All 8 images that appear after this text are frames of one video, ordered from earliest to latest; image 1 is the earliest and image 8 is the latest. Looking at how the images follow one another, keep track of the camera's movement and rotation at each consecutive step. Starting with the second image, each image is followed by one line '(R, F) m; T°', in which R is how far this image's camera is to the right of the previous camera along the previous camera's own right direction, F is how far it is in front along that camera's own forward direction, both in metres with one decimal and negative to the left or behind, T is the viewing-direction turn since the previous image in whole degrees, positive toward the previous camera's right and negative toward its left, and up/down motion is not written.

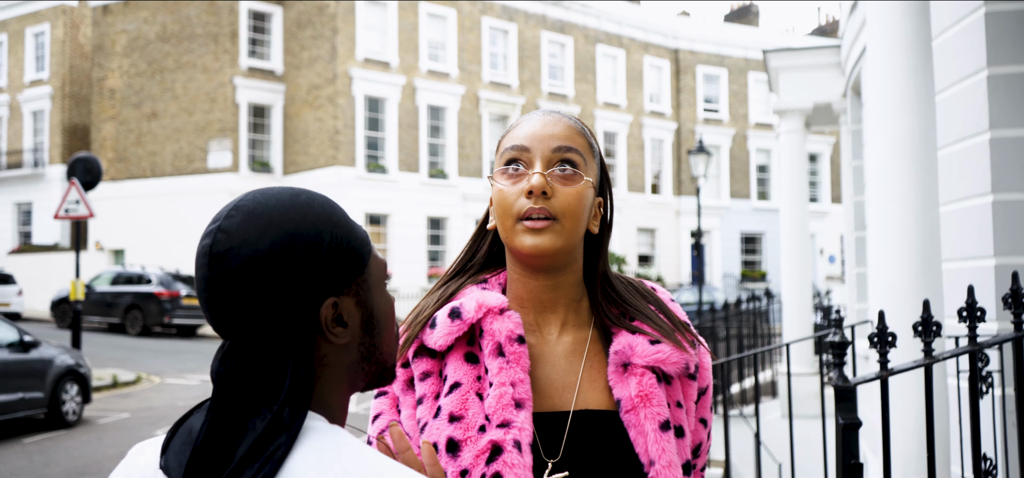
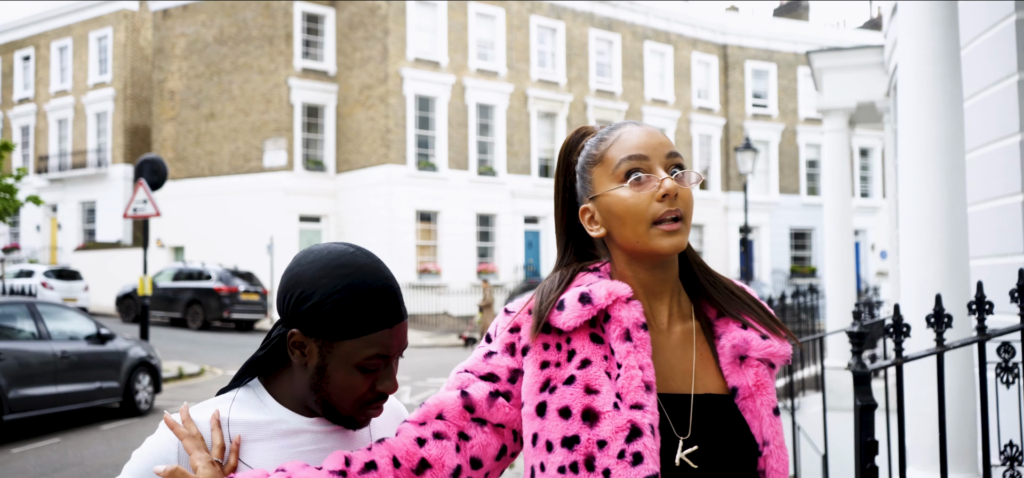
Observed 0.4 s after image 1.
(0.0, -0.3) m; -3°
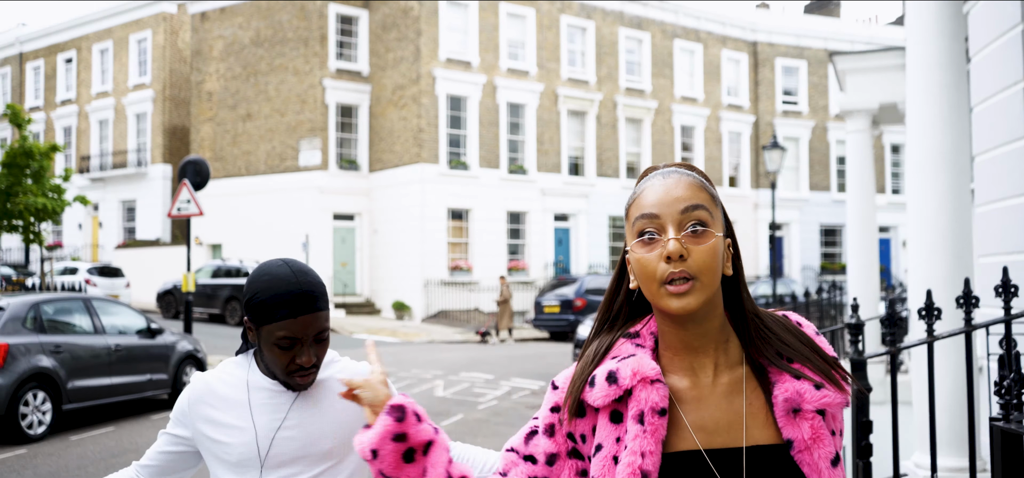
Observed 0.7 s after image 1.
(0.0, -0.4) m; -2°
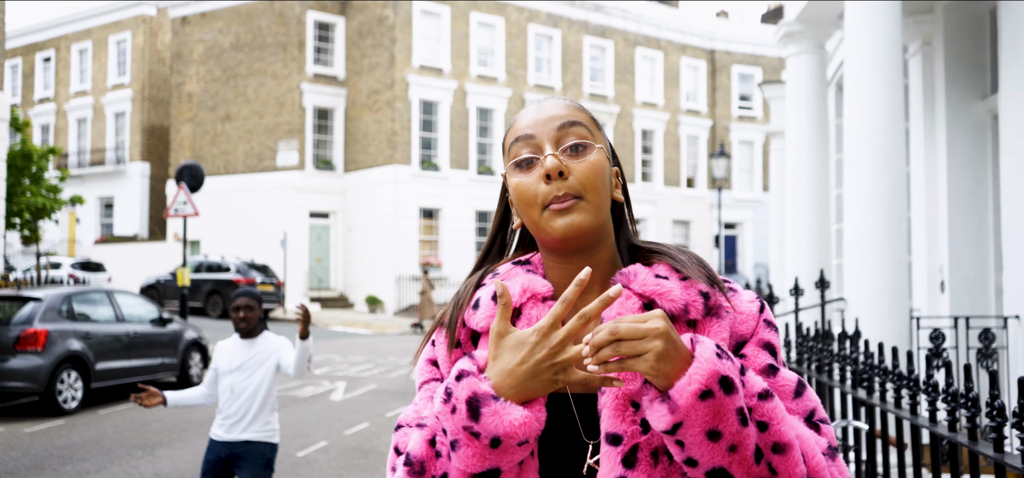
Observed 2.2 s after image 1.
(-0.1, -1.5) m; +2°
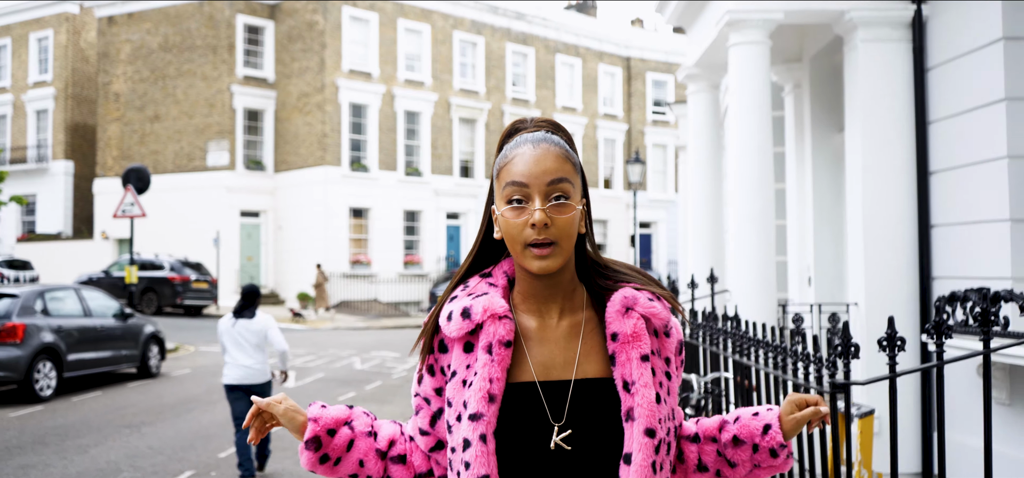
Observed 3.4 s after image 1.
(-0.3, -1.3) m; +5°
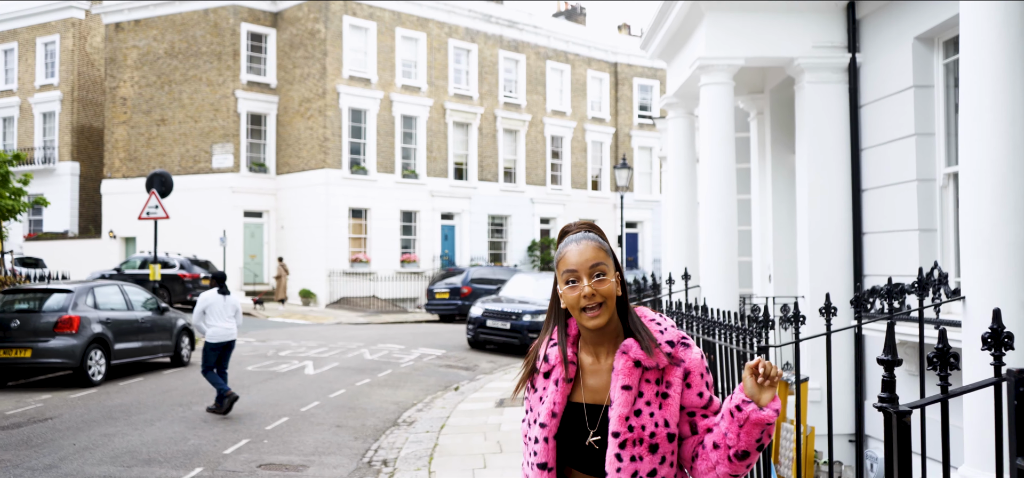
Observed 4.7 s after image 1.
(-0.2, -1.4) m; +1°
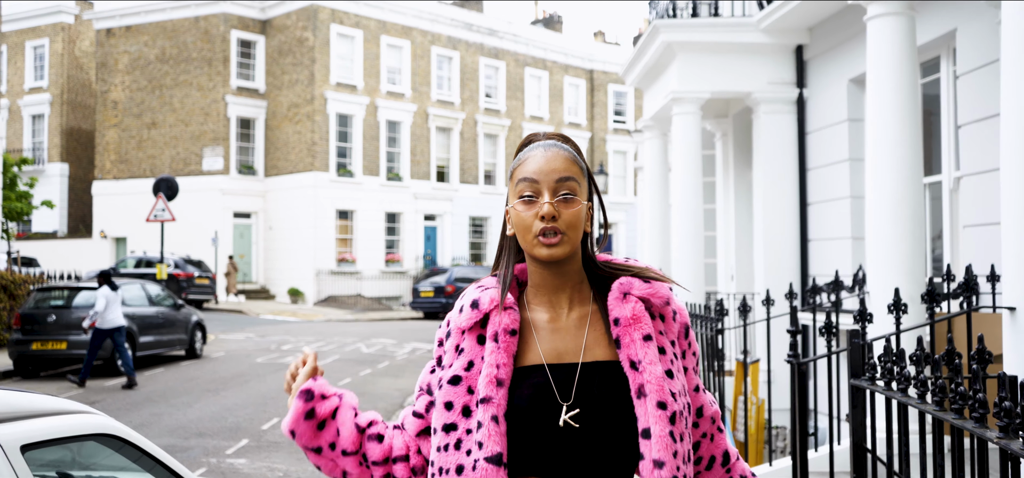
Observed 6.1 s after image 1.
(-0.3, -1.3) m; +2°
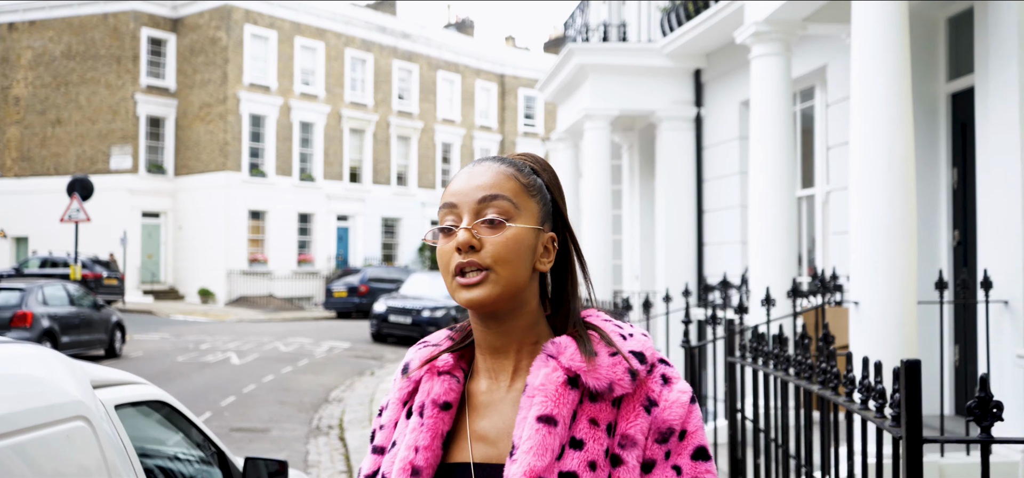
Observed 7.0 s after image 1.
(-0.2, -0.7) m; +6°
